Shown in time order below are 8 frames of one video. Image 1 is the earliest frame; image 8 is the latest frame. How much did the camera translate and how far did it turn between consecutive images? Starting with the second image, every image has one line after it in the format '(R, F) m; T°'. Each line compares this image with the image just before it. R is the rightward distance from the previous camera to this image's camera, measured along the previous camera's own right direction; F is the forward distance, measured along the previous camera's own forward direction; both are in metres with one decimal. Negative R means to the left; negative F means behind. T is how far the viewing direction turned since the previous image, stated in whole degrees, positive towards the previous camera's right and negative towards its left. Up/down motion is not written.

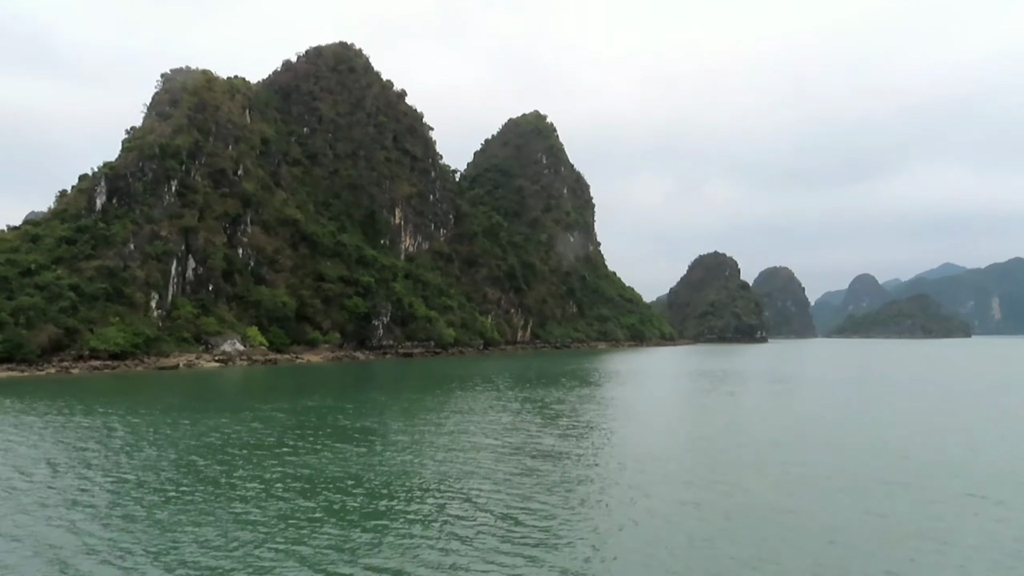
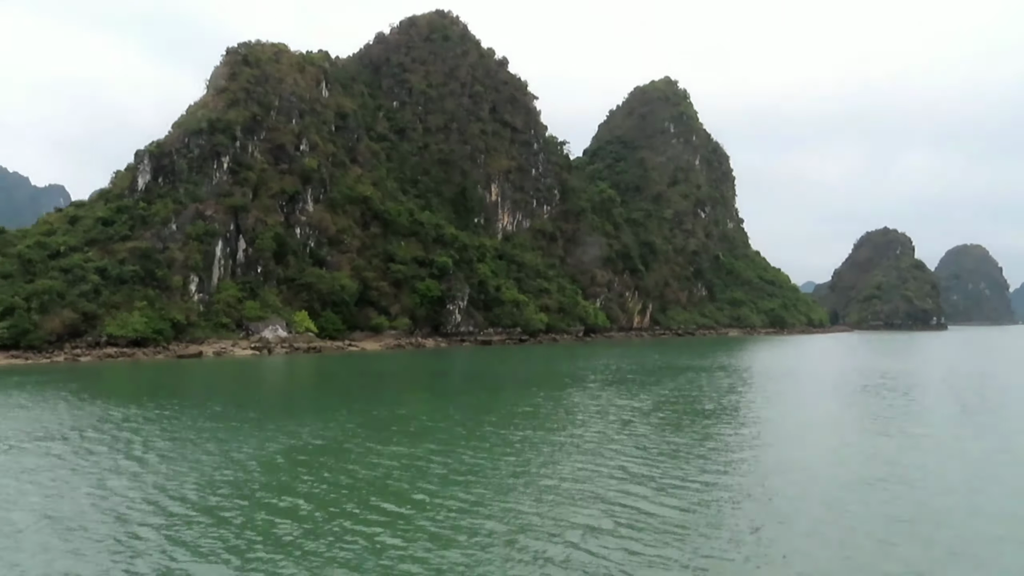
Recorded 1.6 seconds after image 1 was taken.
(+5.7, +7.6) m; -12°
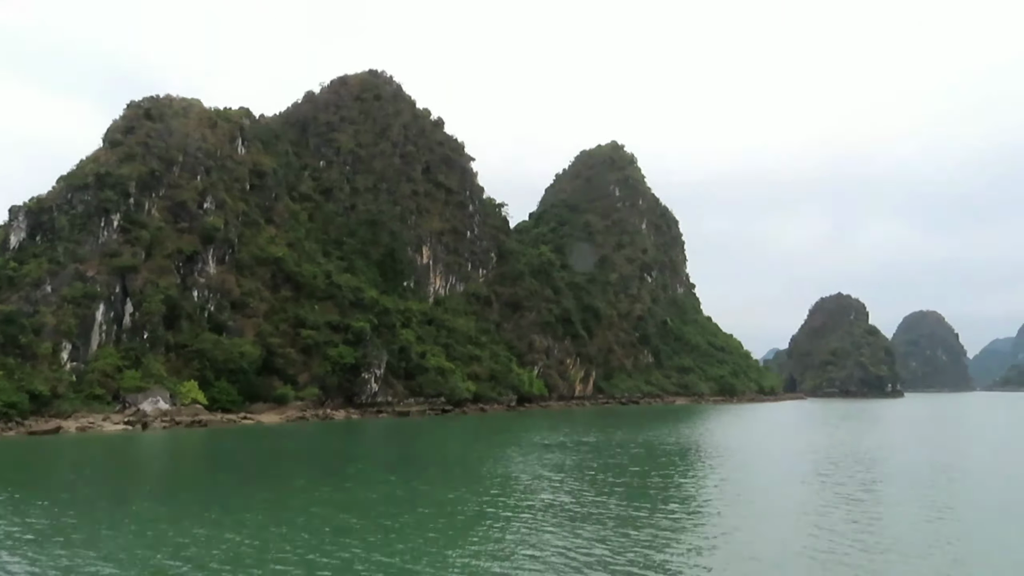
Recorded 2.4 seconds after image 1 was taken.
(+3.4, +3.4) m; +2°
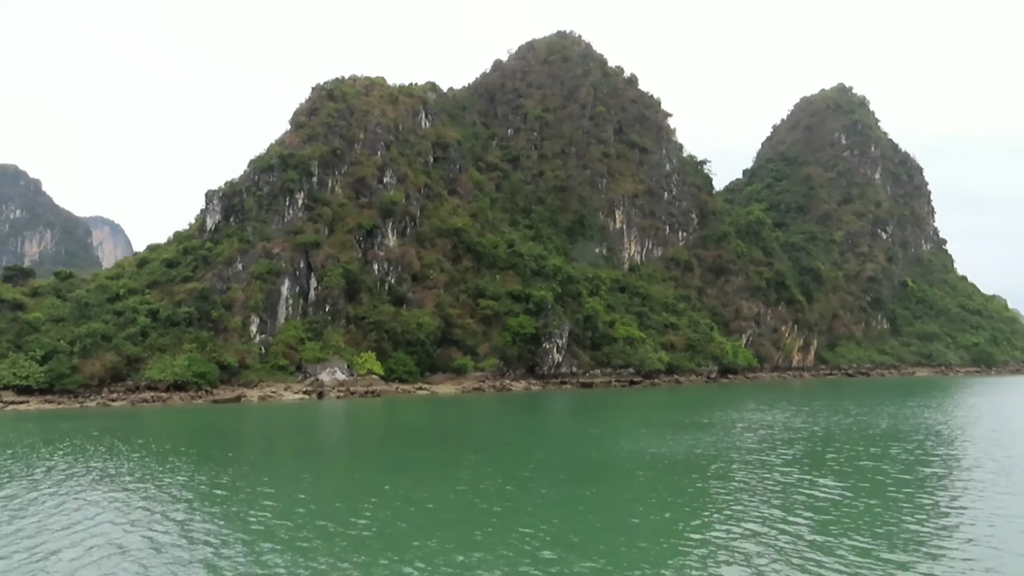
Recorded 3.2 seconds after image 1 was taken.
(+3.3, +3.6) m; -17°
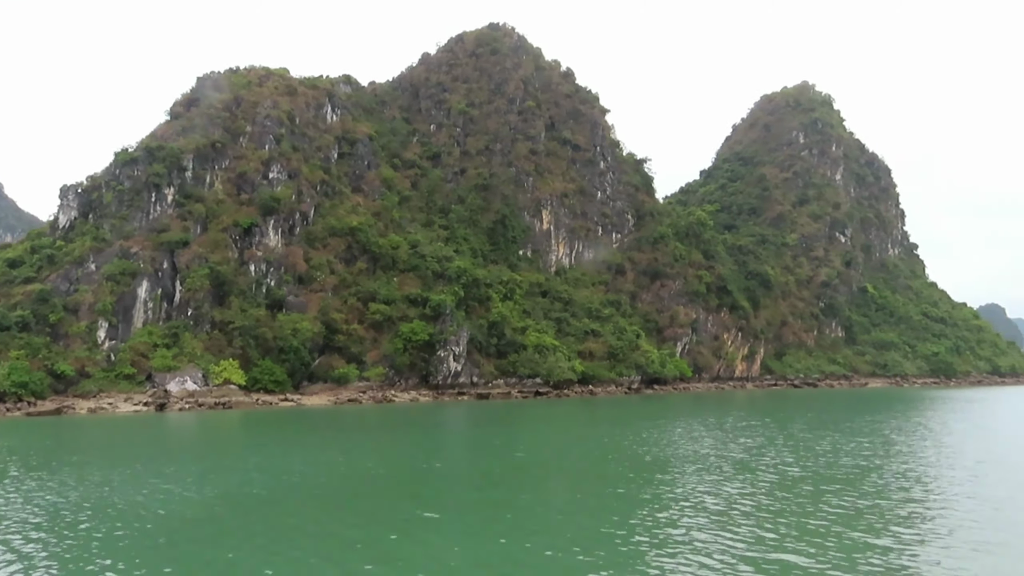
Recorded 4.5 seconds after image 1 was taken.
(+7.2, +3.8) m; -1°
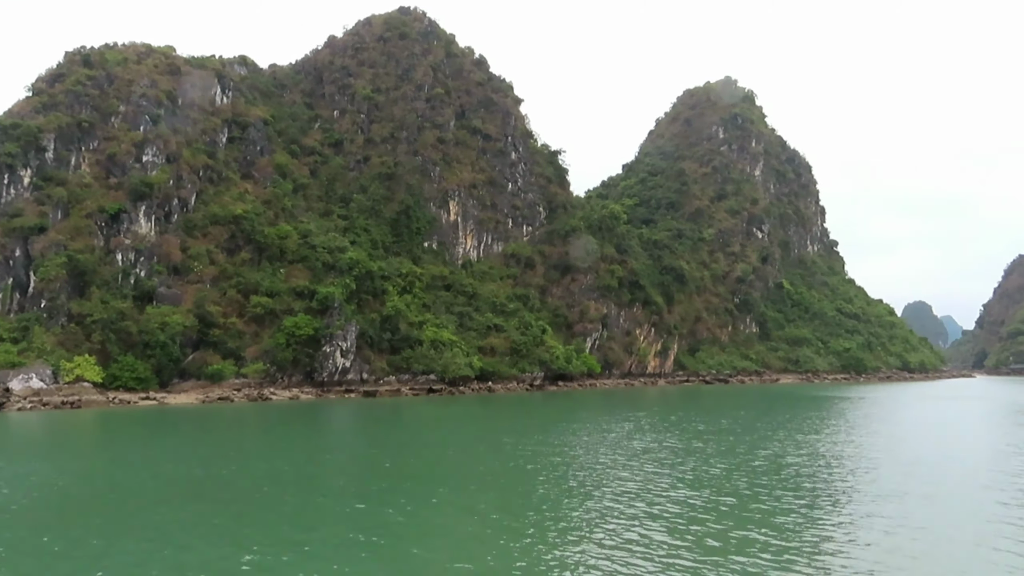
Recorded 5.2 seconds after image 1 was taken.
(+3.4, +2.0) m; +4°
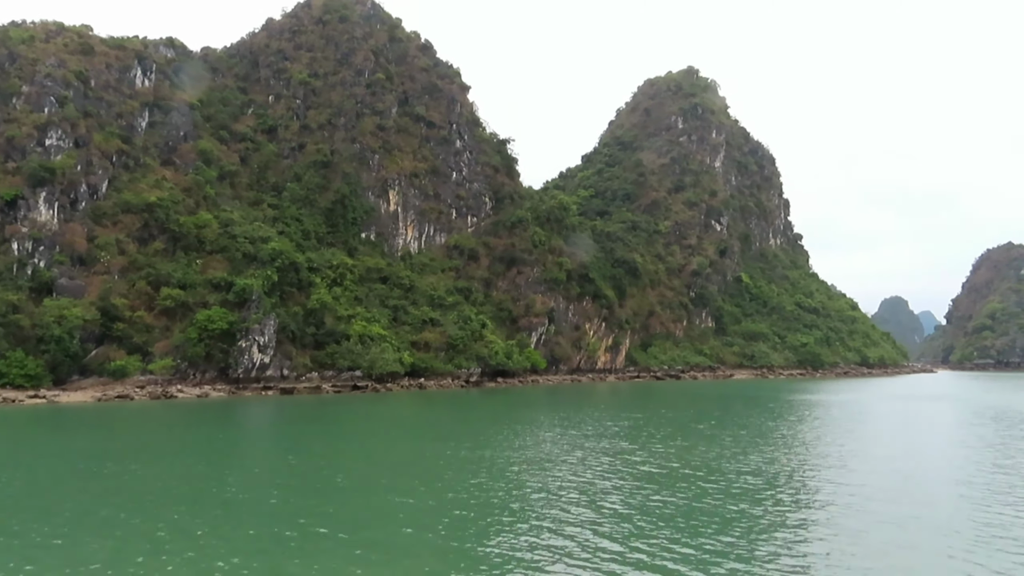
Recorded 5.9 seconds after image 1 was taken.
(+3.3, +2.2) m; +1°
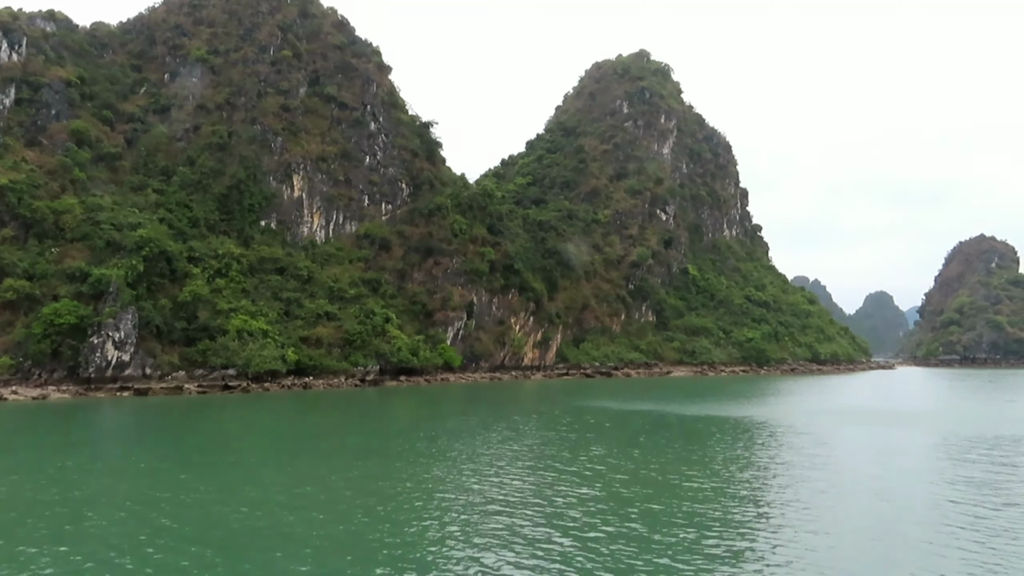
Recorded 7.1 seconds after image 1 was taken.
(+5.9, +4.1) m; 0°
